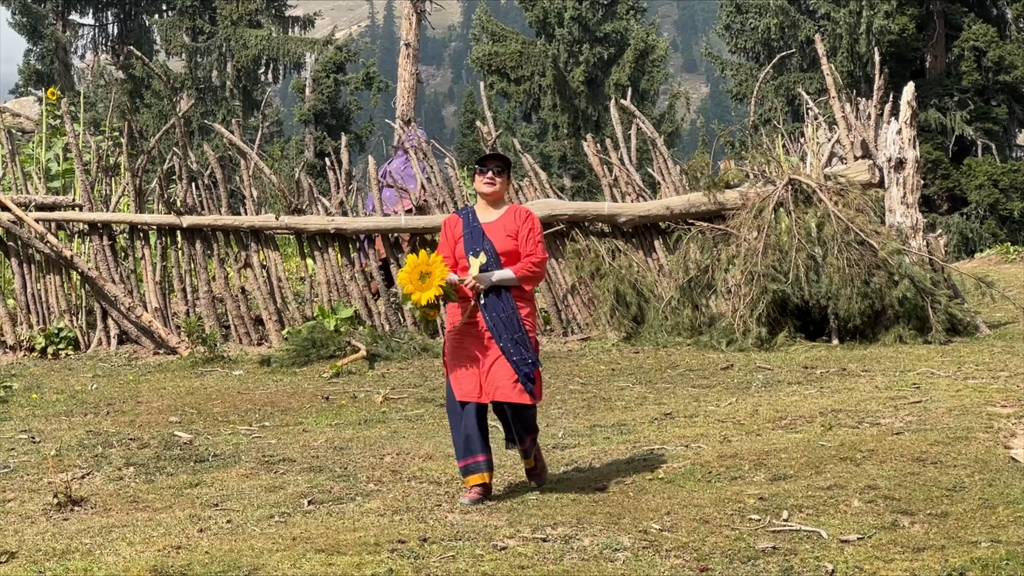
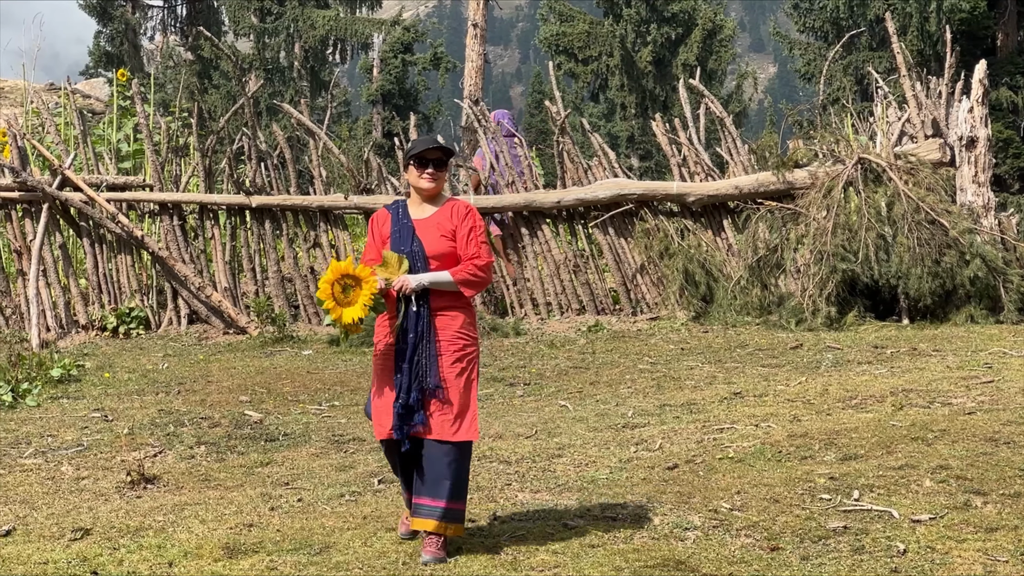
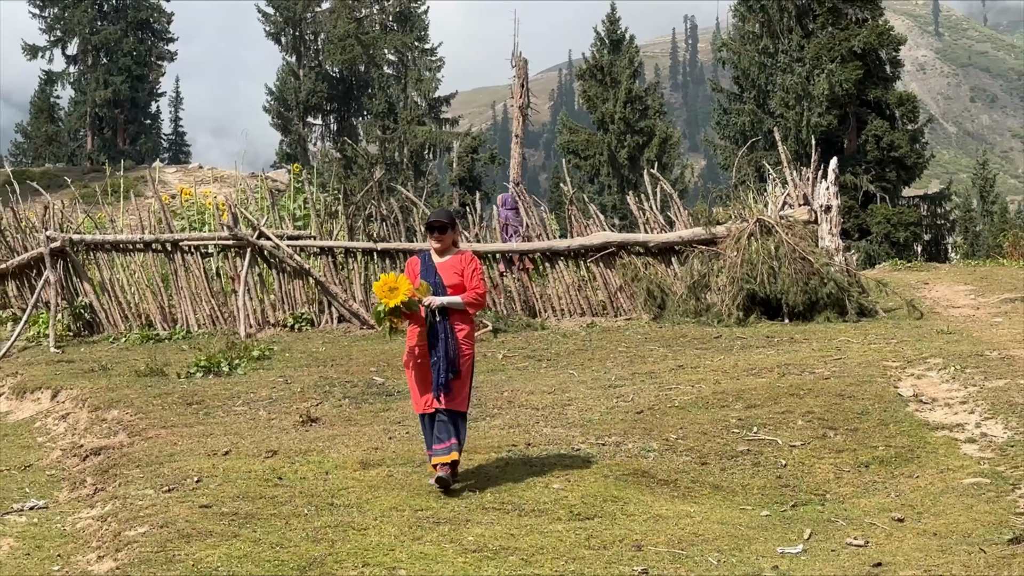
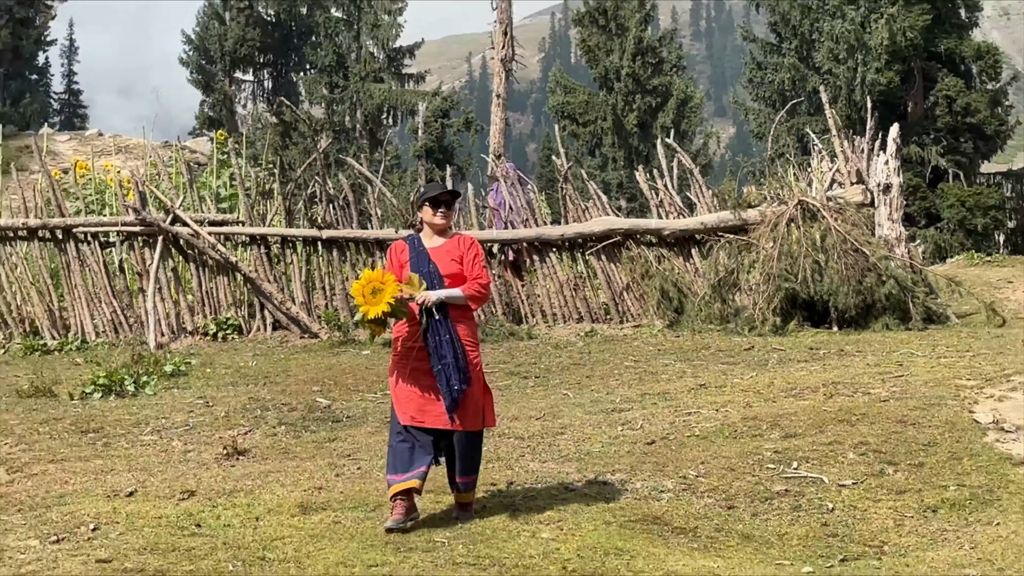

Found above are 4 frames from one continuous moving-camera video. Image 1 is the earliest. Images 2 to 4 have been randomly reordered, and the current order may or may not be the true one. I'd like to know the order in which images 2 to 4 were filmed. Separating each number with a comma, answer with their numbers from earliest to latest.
2, 4, 3
